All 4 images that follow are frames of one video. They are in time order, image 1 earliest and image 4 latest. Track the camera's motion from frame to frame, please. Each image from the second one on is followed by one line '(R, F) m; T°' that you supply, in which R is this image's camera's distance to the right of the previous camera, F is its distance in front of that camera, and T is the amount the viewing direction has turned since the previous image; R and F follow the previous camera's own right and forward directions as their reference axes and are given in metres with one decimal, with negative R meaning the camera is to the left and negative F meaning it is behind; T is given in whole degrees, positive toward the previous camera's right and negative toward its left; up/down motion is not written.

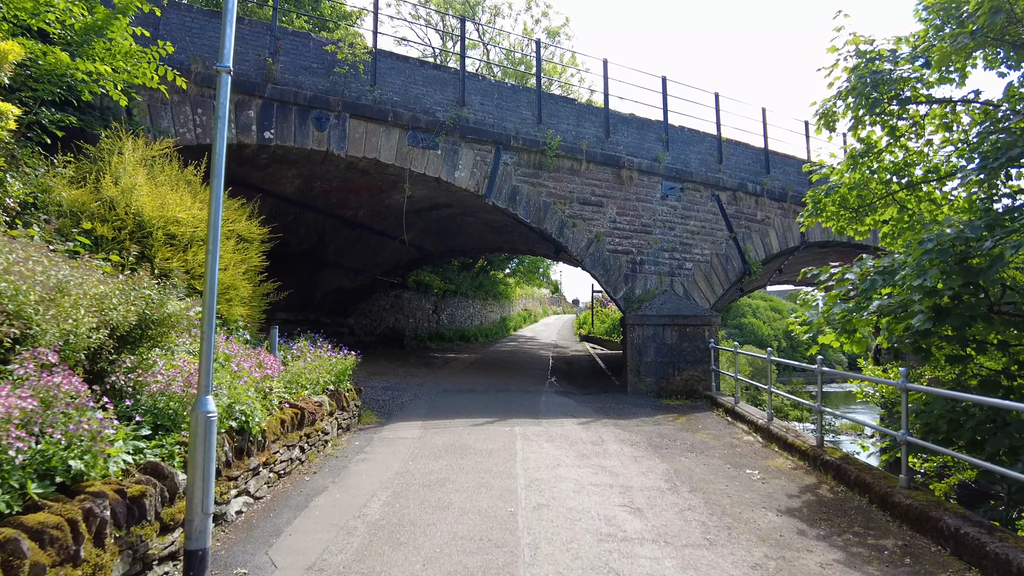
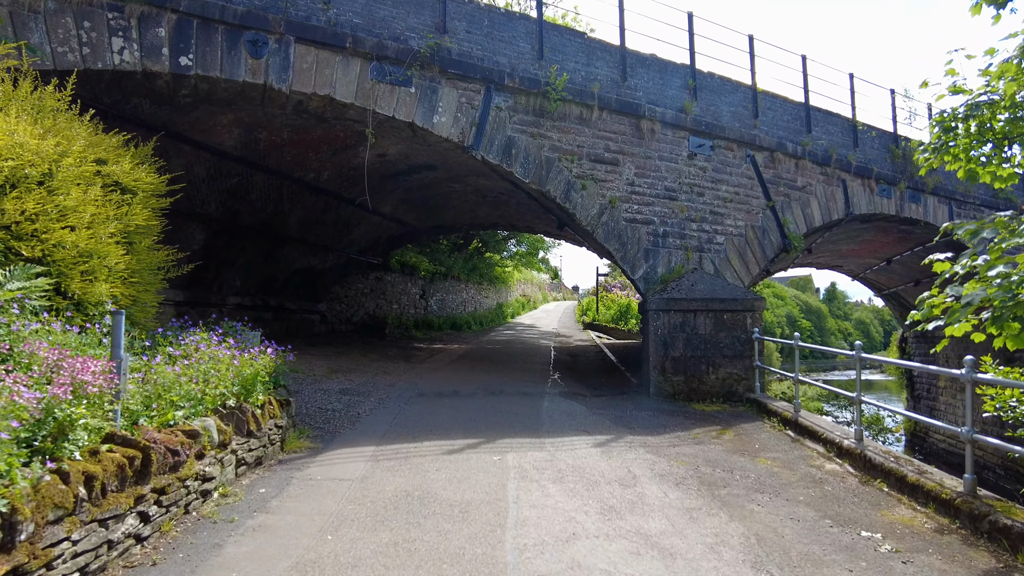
(+0.1, +2.0) m; 0°
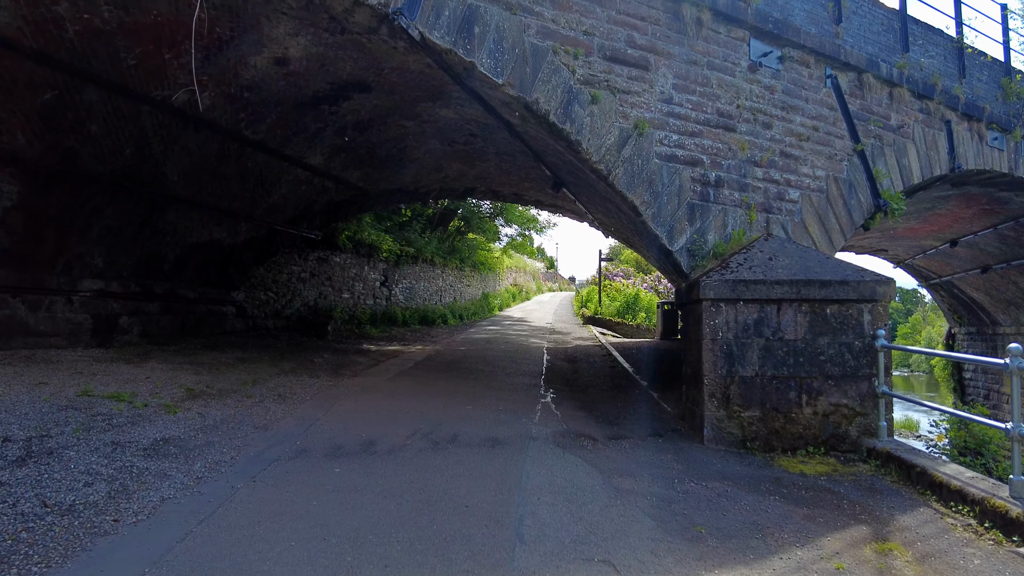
(+0.3, +3.2) m; 0°
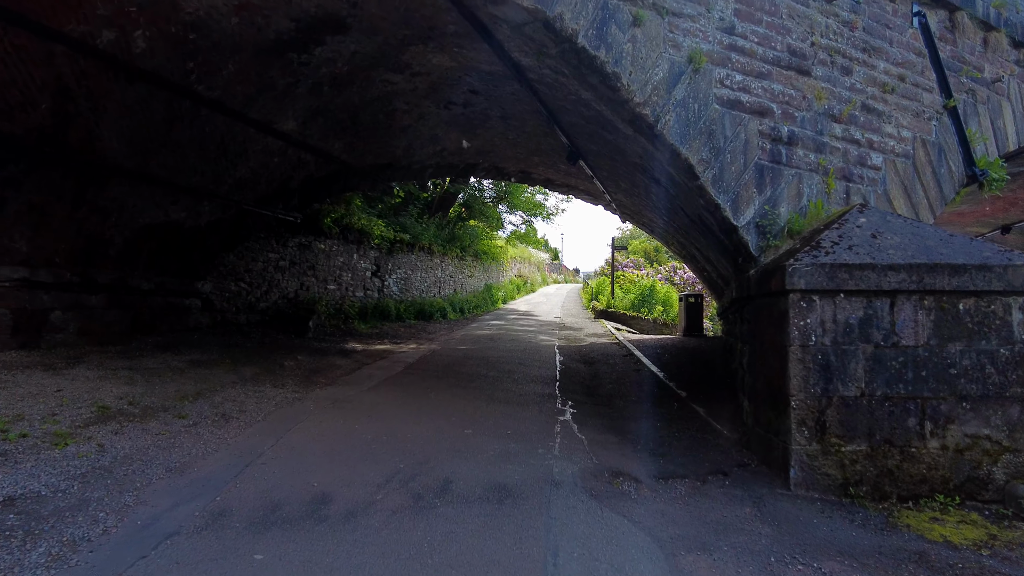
(-0.1, +1.3) m; 0°
